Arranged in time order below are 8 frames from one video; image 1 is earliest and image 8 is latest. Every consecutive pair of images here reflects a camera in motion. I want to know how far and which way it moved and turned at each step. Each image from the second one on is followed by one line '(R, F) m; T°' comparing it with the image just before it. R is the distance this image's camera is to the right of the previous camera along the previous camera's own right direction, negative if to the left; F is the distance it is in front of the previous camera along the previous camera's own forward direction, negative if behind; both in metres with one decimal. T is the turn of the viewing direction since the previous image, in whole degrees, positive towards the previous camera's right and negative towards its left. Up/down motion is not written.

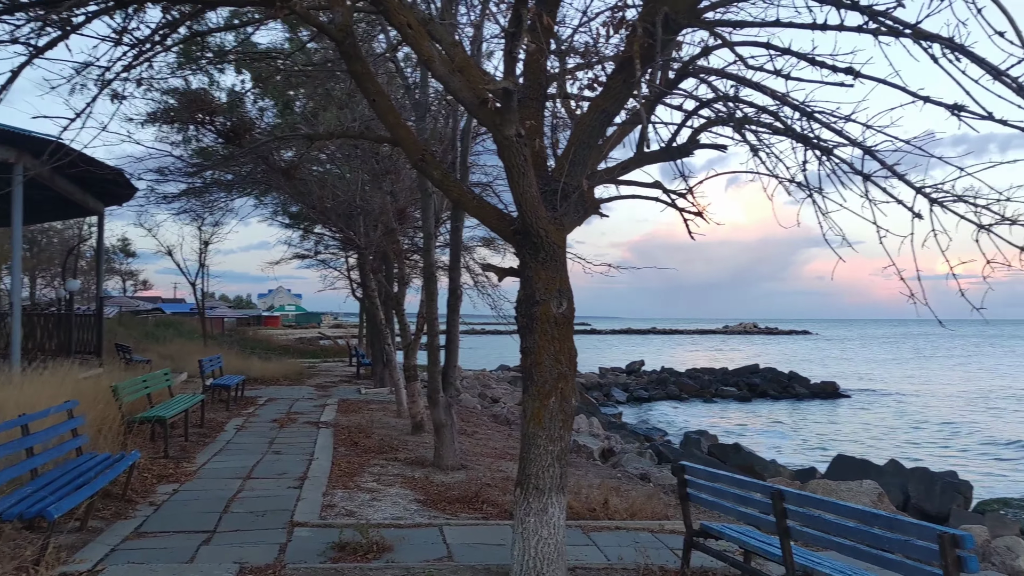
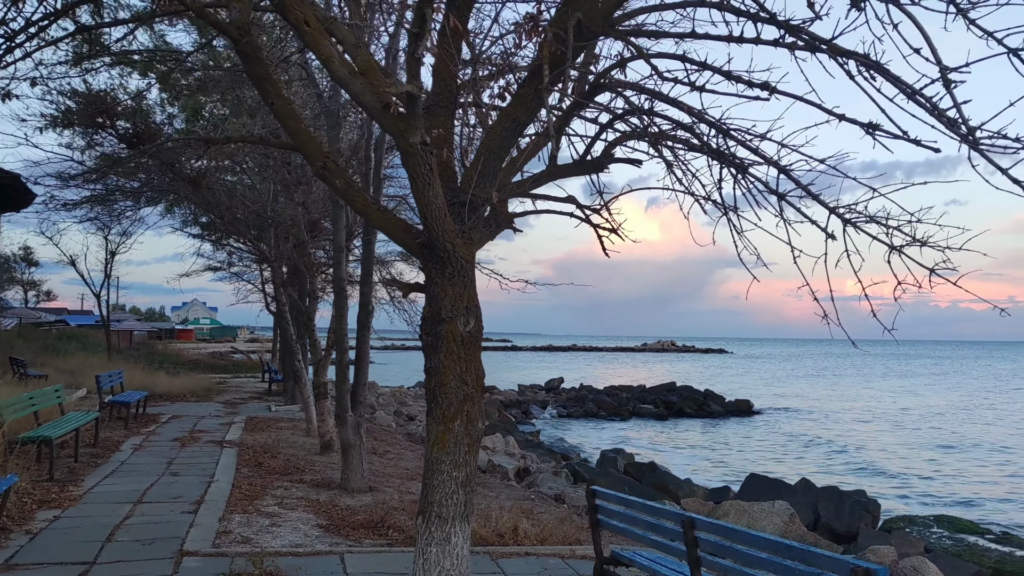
(+0.1, +0.2) m; +5°
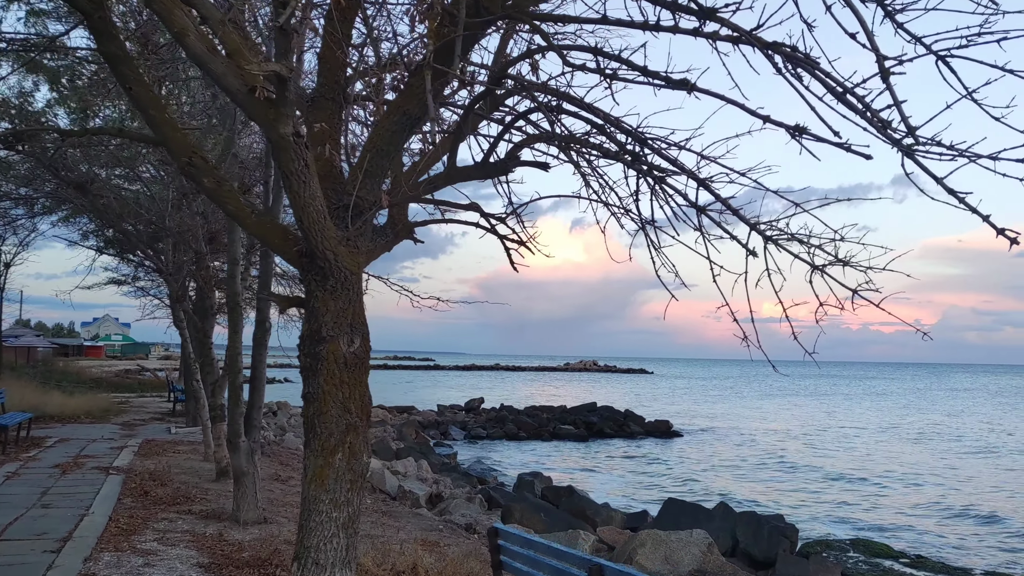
(+0.1, +0.4) m; +5°
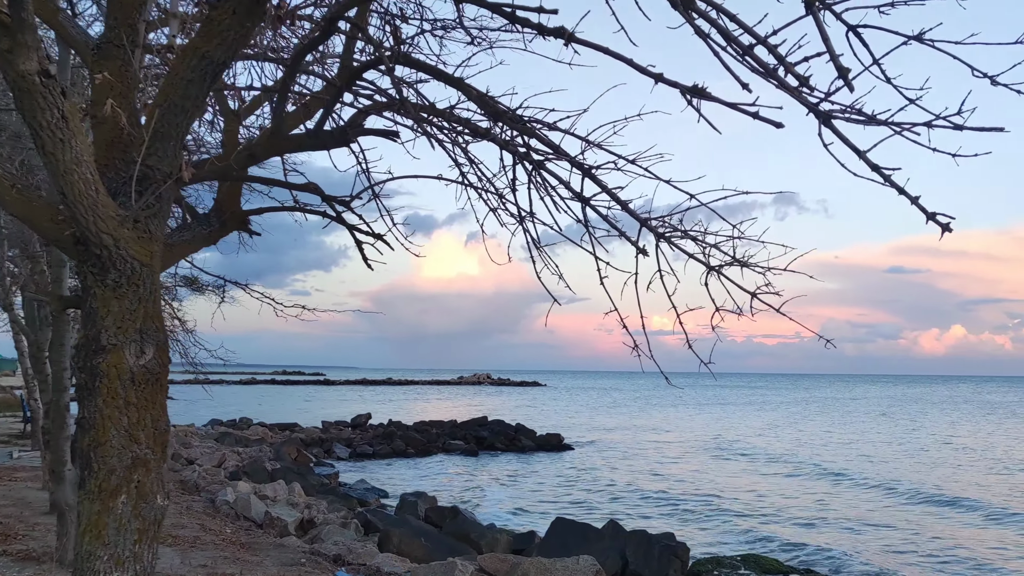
(+0.2, +0.7) m; +6°
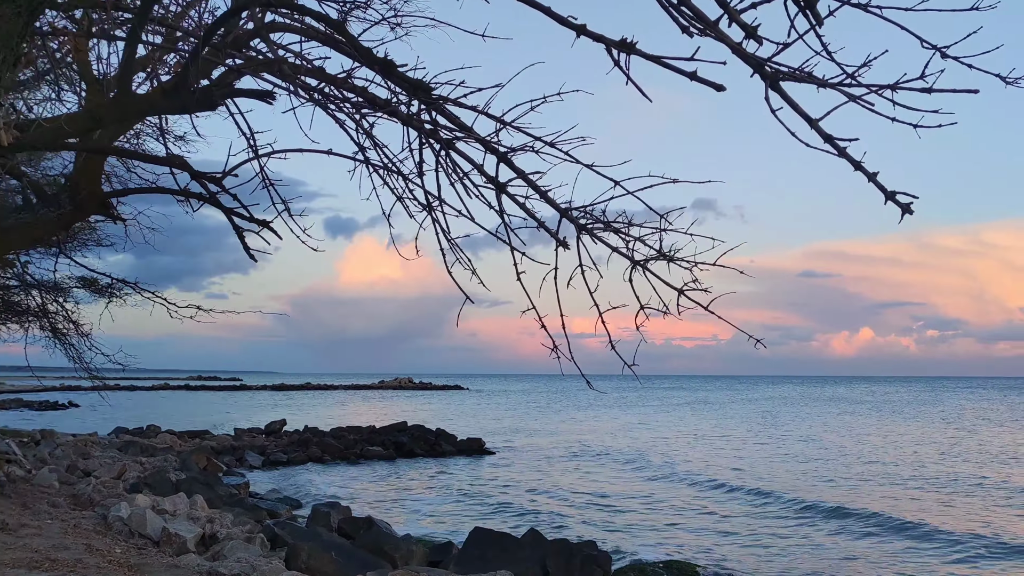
(+0.1, +0.4) m; +5°
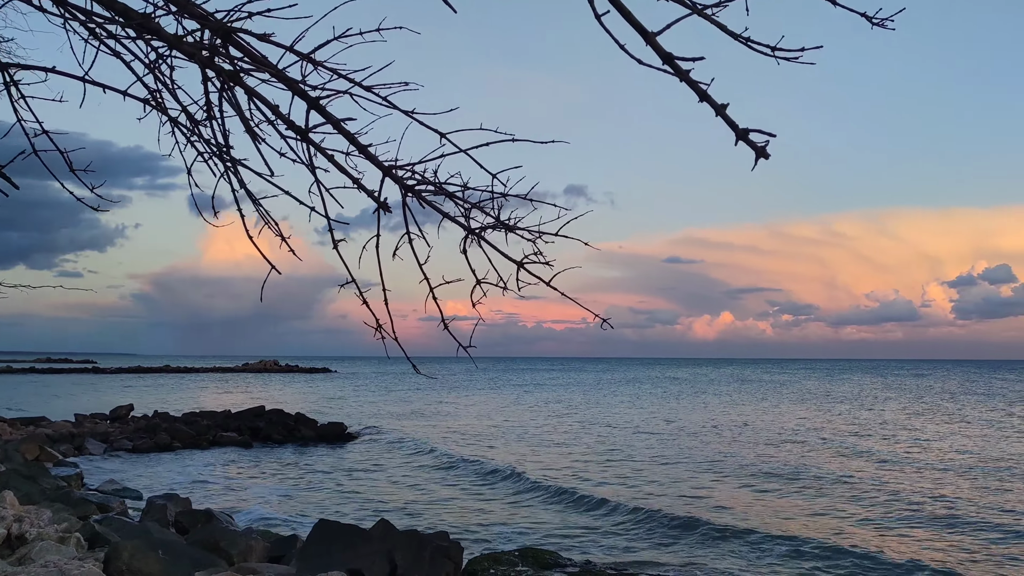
(+0.2, +0.5) m; +8°
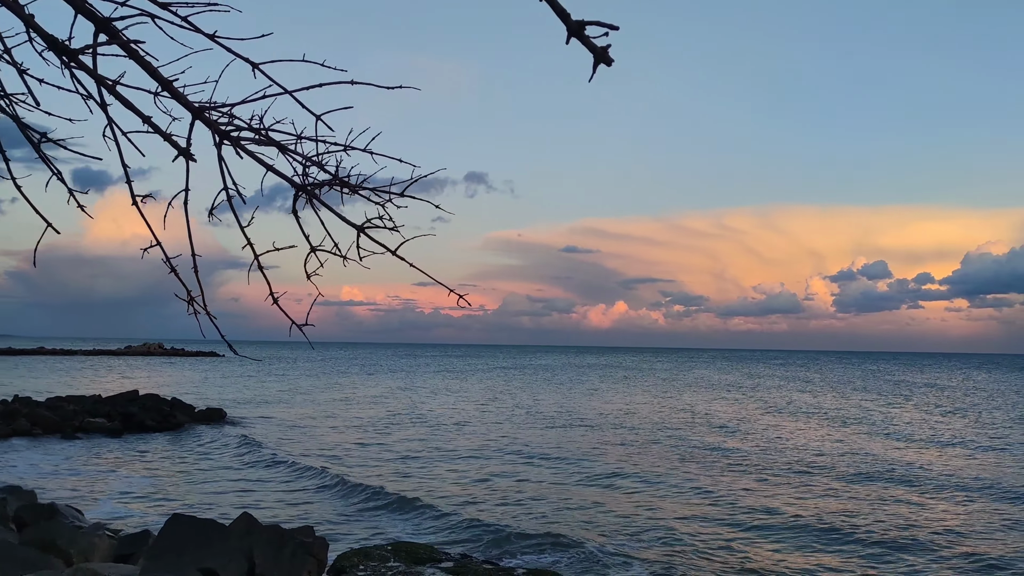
(+0.2, +0.5) m; +6°
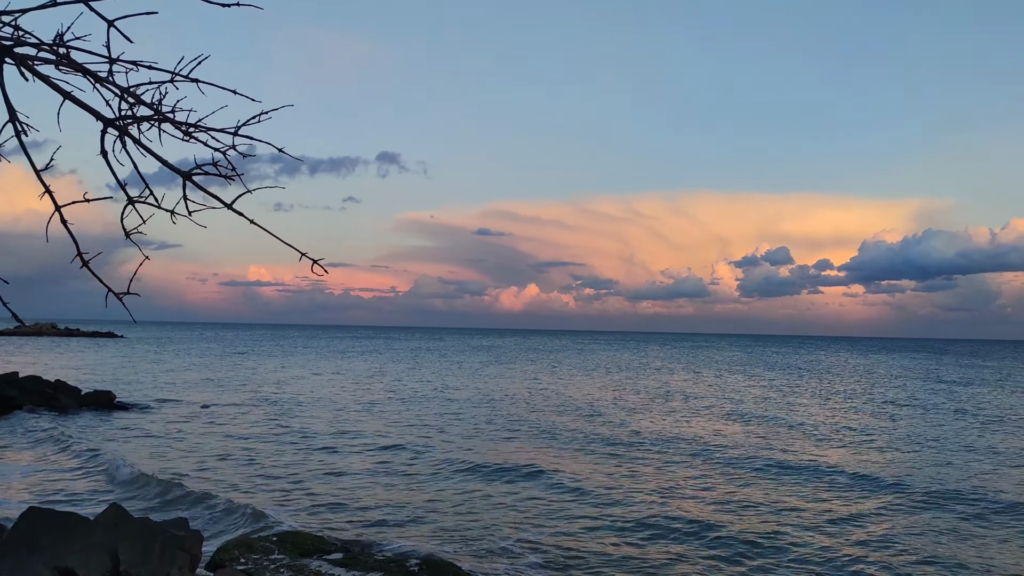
(+0.2, +0.5) m; +5°
